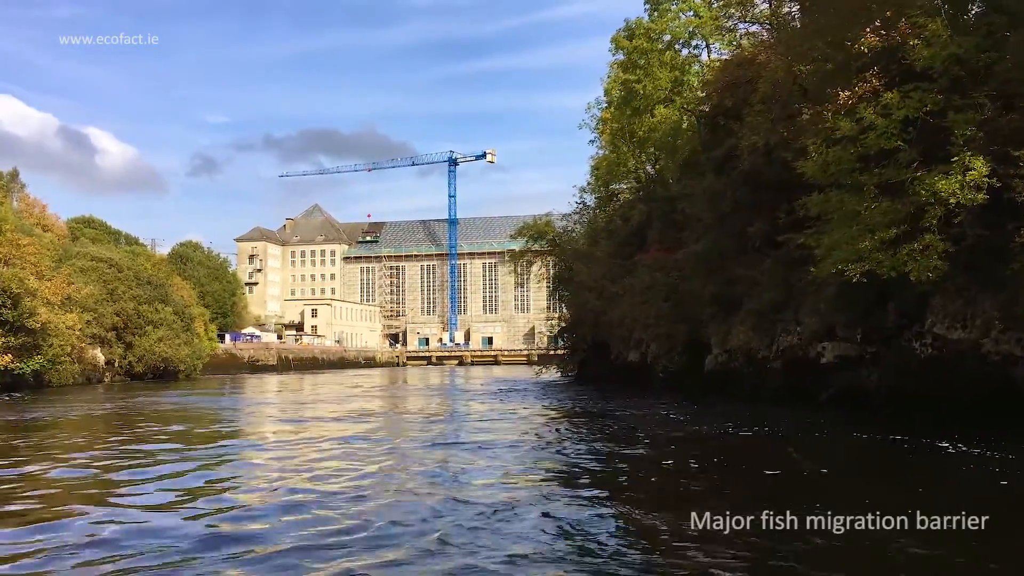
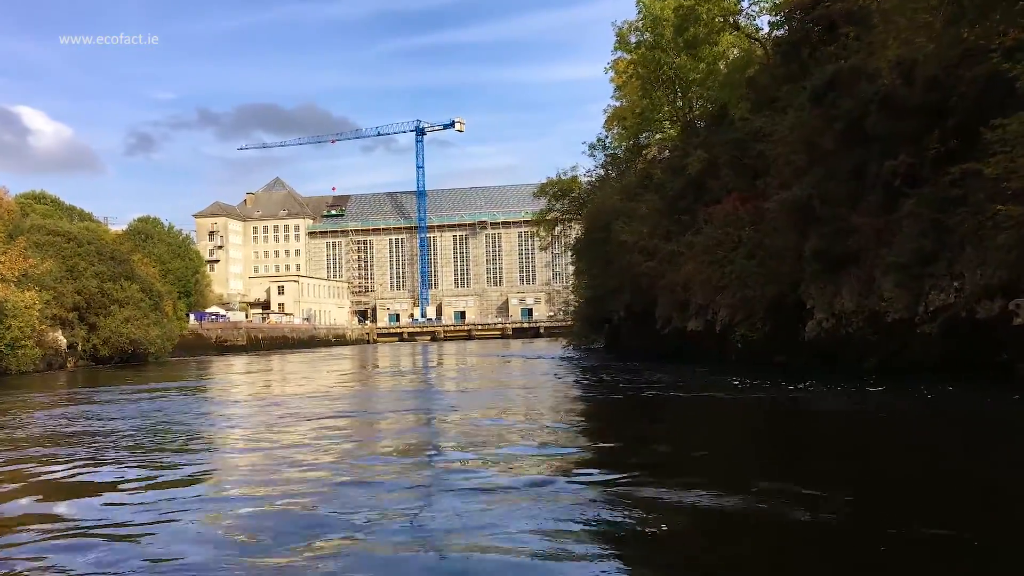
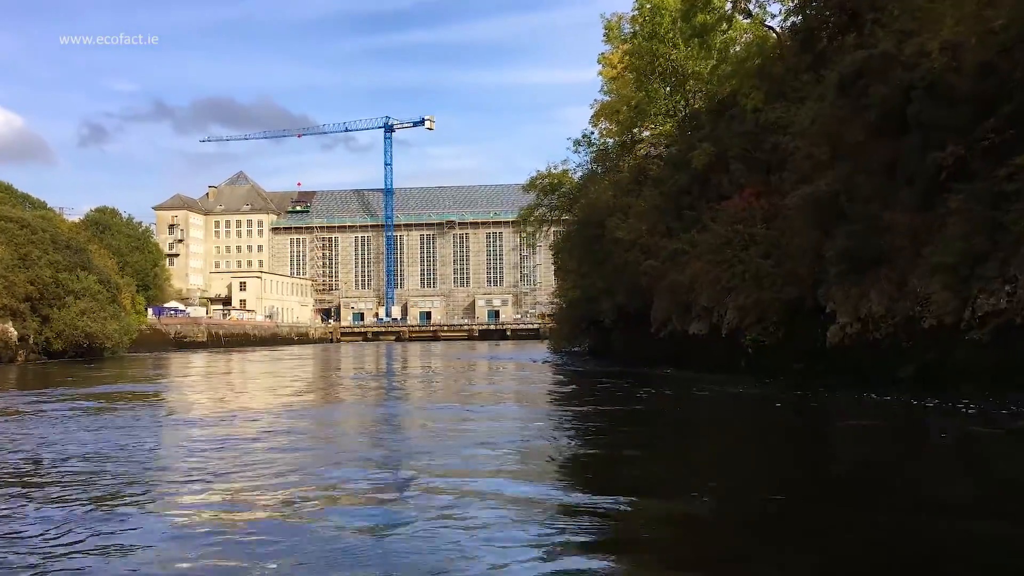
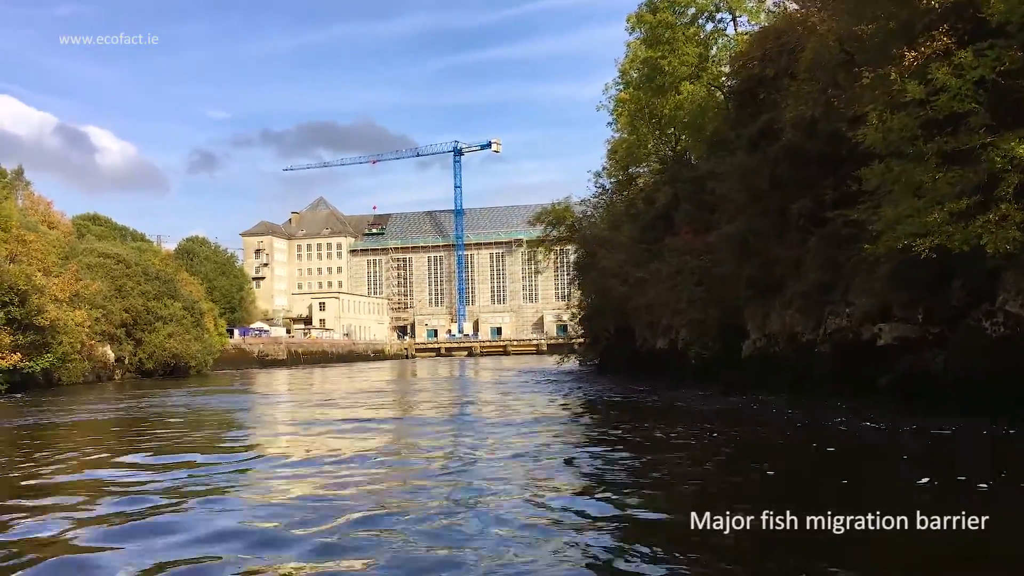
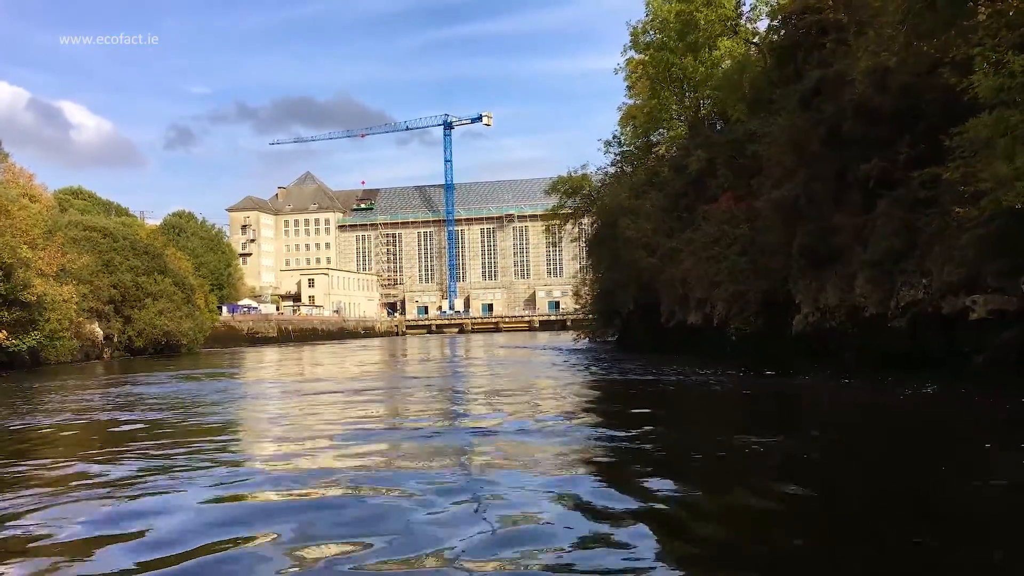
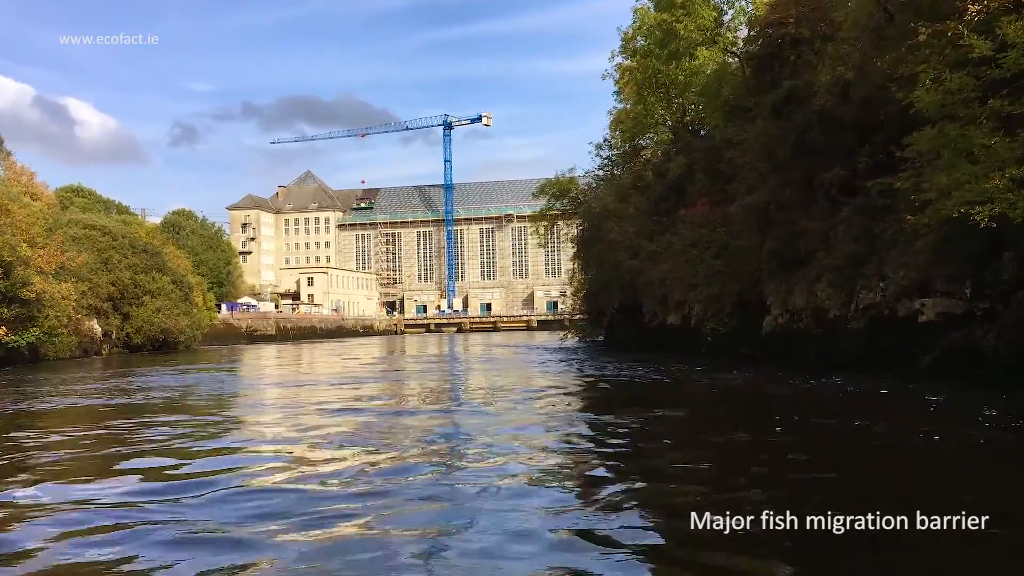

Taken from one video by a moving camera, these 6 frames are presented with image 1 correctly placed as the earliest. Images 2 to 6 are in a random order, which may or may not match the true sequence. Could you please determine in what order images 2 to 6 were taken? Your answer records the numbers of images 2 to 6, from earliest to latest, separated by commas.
4, 6, 5, 2, 3
